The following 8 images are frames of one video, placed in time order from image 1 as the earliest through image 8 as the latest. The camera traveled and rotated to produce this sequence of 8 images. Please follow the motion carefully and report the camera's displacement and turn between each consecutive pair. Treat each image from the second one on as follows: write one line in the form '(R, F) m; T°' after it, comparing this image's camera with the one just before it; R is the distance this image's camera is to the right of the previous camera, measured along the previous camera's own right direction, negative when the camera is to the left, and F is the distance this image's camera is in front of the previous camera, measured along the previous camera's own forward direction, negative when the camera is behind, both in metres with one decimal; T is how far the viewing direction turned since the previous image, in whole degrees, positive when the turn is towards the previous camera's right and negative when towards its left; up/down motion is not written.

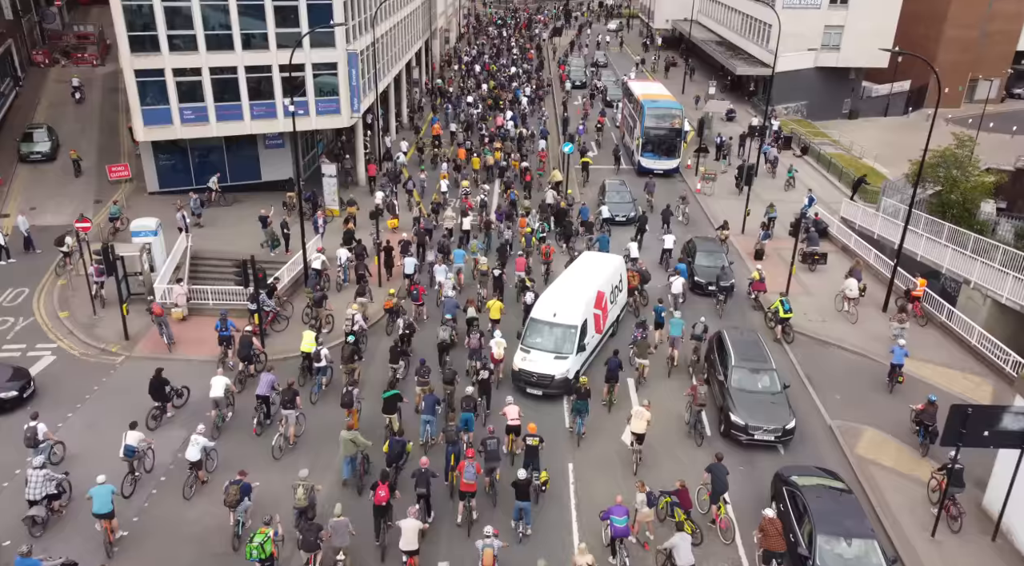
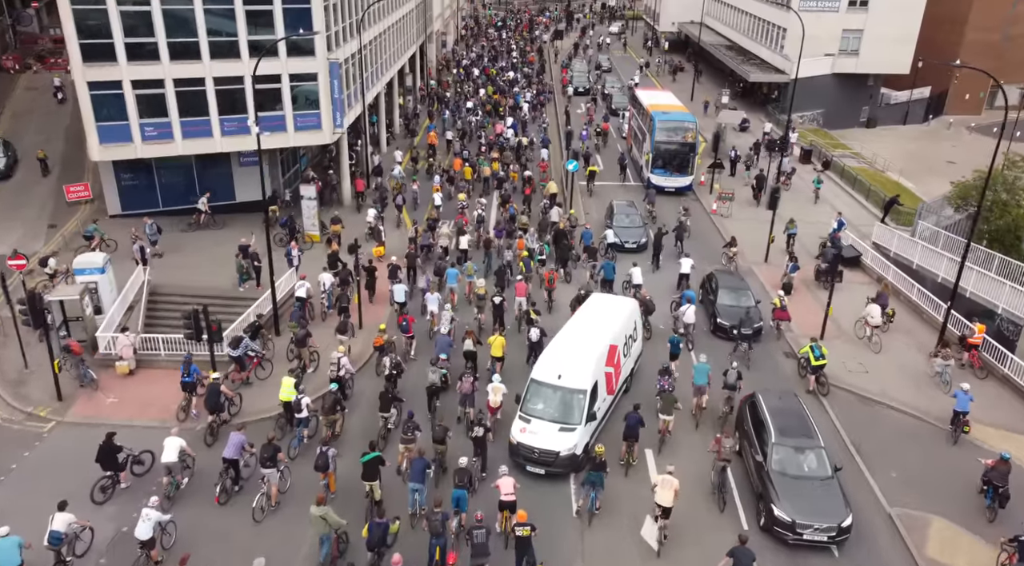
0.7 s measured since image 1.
(+0.1, +3.1) m; 0°
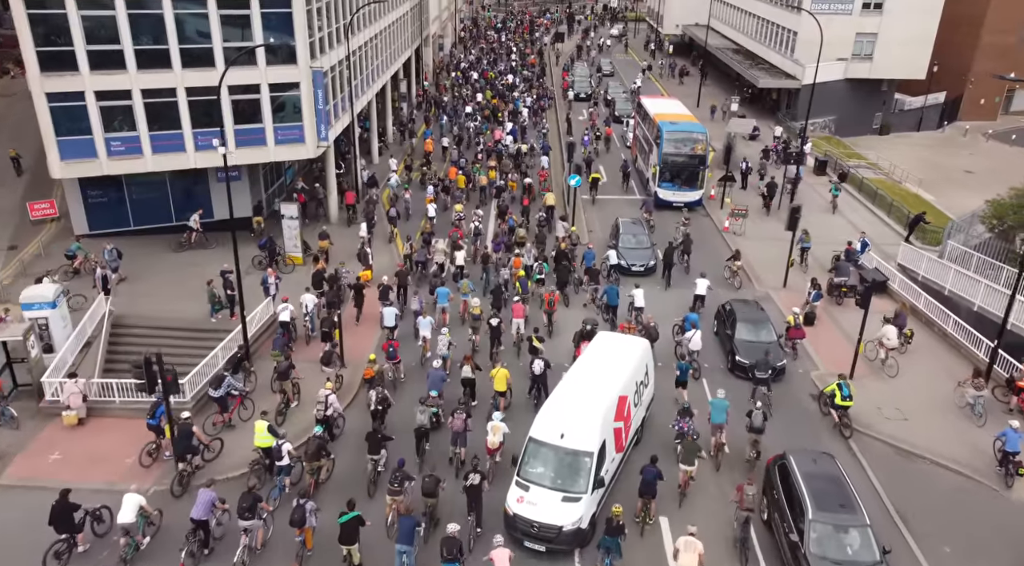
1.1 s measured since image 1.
(+0.1, +2.2) m; 0°
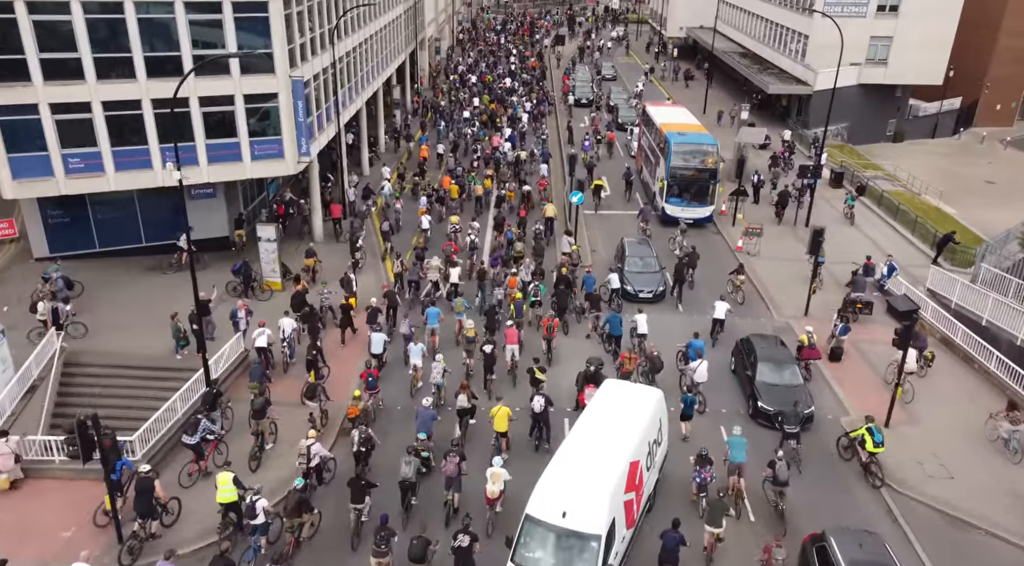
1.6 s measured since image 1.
(+0.1, +2.2) m; 0°
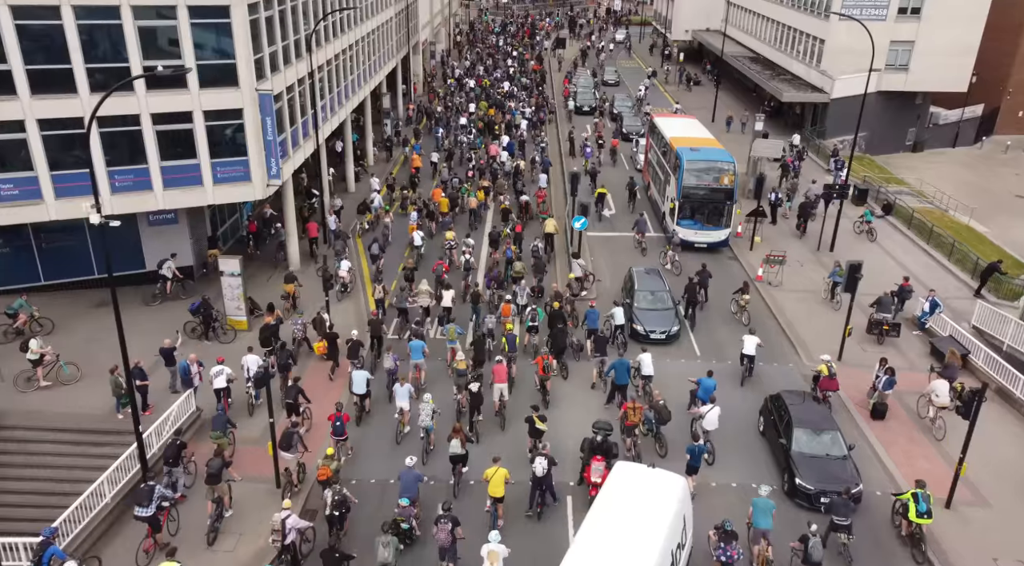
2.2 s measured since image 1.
(+0.1, +2.9) m; 0°
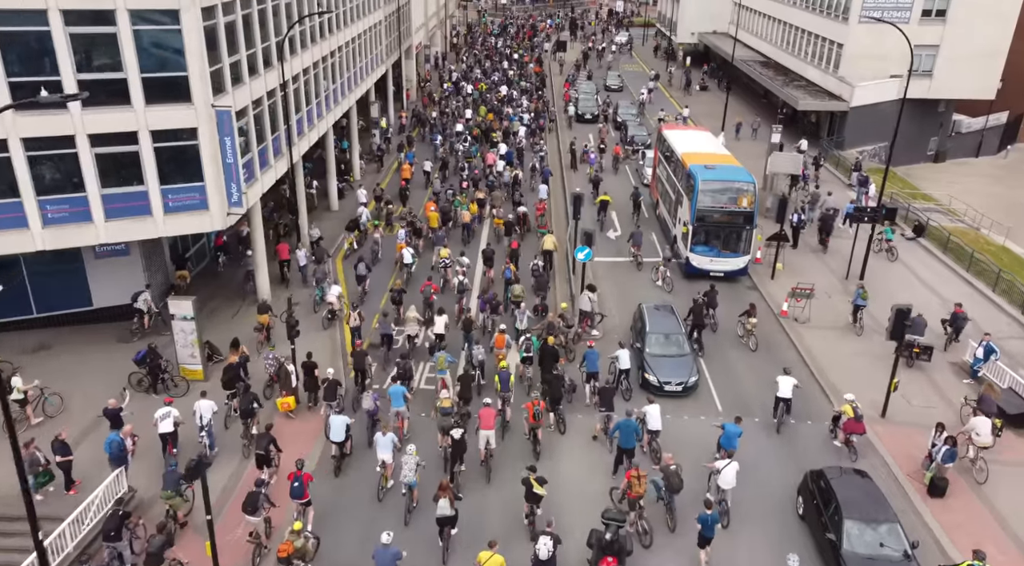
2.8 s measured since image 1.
(+0.1, +2.9) m; 0°
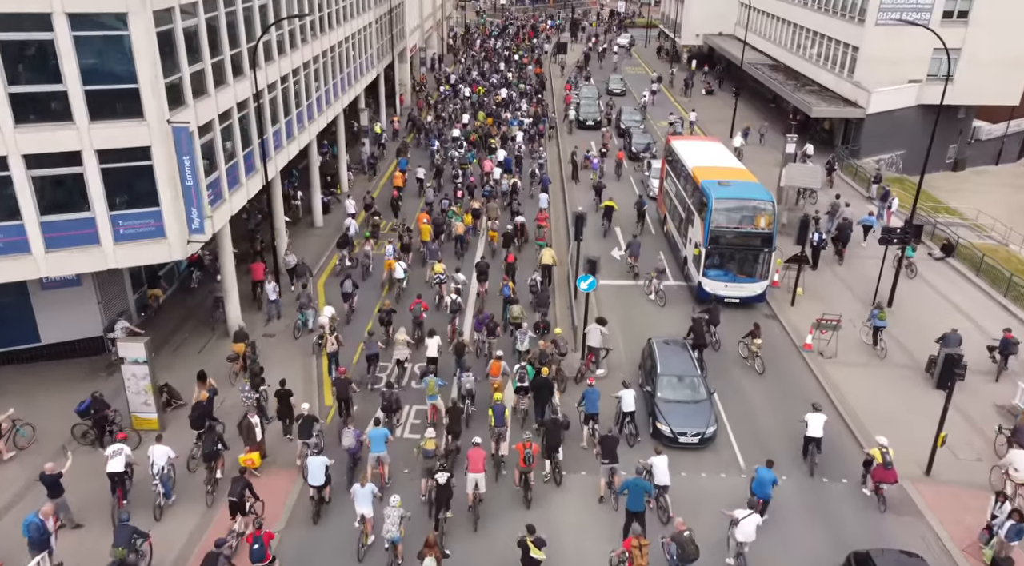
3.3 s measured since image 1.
(+0.1, +2.2) m; 0°
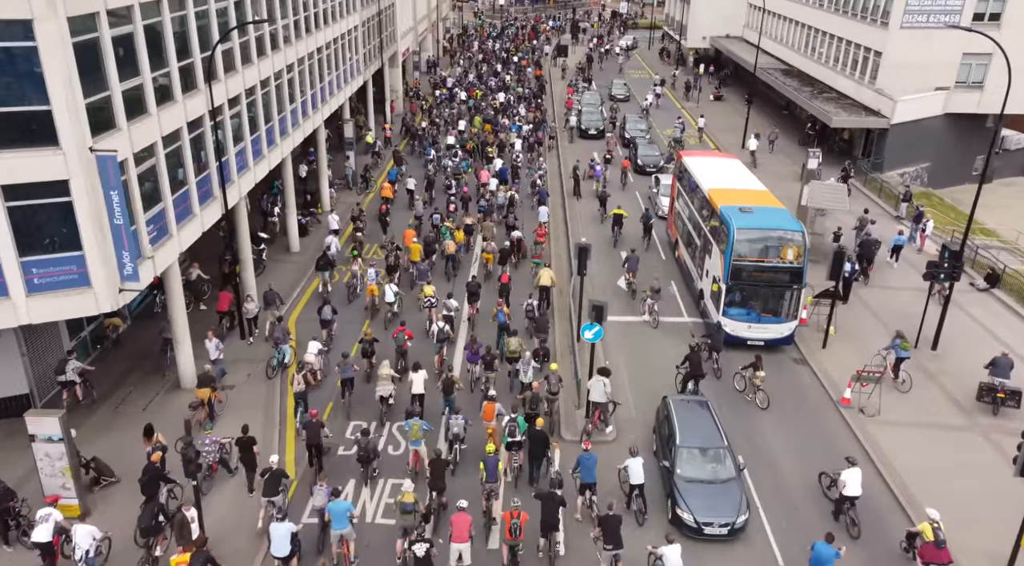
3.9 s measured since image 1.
(+0.2, +2.9) m; 0°
